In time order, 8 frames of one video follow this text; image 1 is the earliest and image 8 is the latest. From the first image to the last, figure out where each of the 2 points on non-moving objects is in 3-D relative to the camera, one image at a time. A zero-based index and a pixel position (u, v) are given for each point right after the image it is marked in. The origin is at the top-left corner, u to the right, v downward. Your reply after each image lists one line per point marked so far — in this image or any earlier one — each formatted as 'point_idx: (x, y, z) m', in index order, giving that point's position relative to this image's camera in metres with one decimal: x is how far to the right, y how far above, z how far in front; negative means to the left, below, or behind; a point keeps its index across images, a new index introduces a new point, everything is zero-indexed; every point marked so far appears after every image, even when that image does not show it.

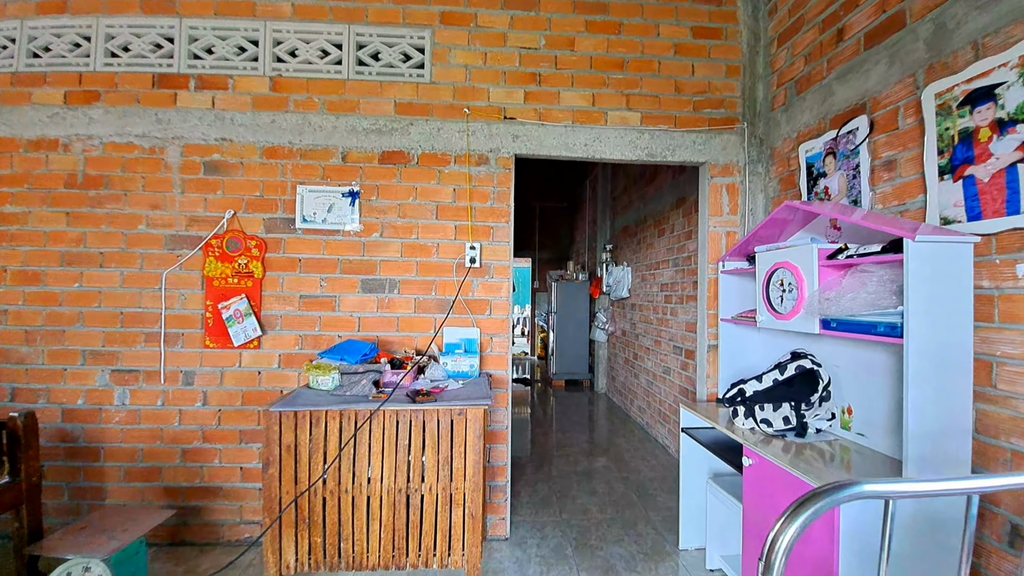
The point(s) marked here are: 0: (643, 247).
0: (+1.2, +0.4, +3.8) m
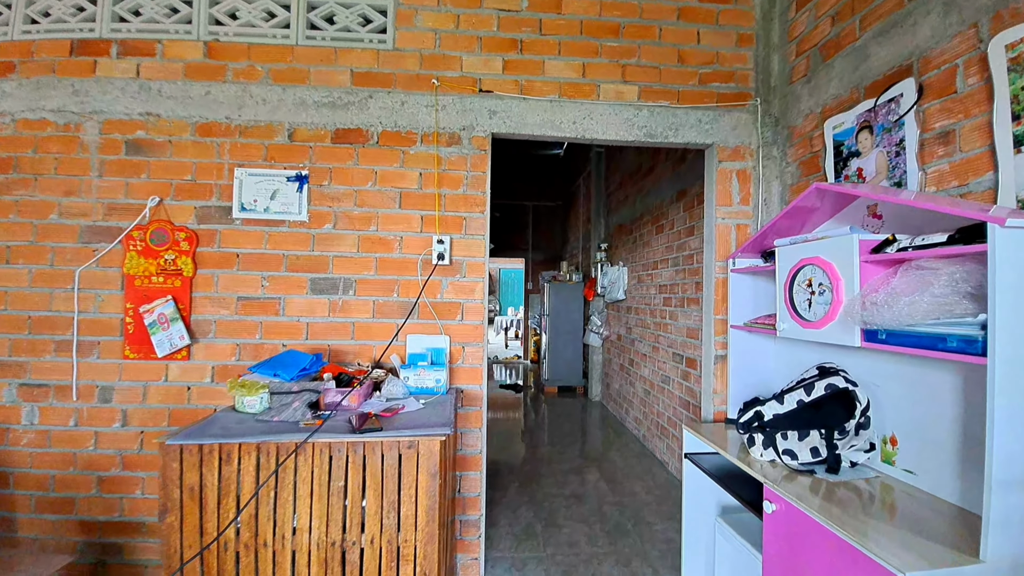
0: (+1.1, +0.3, +3.5) m
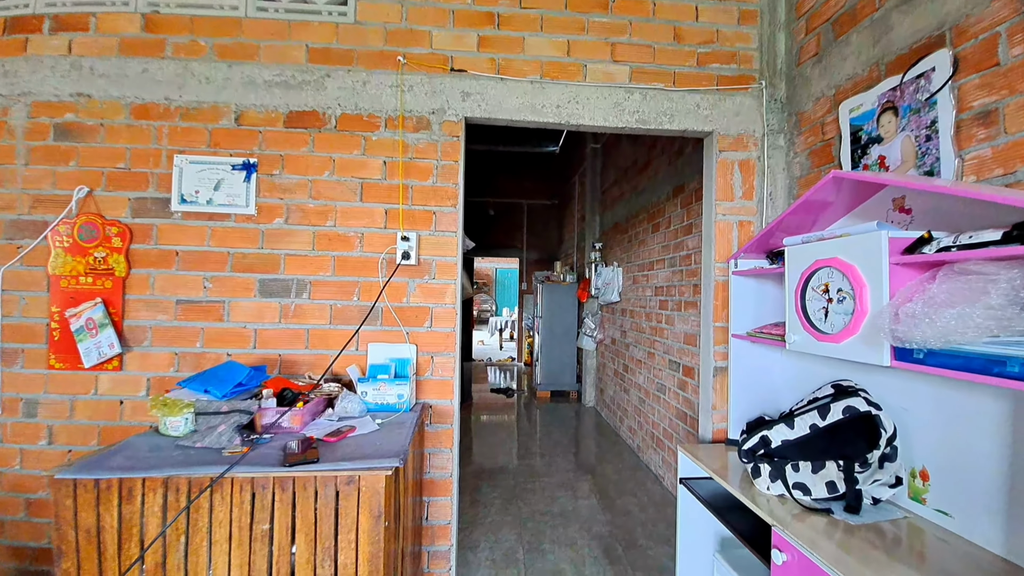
0: (+1.0, +0.3, +3.3) m
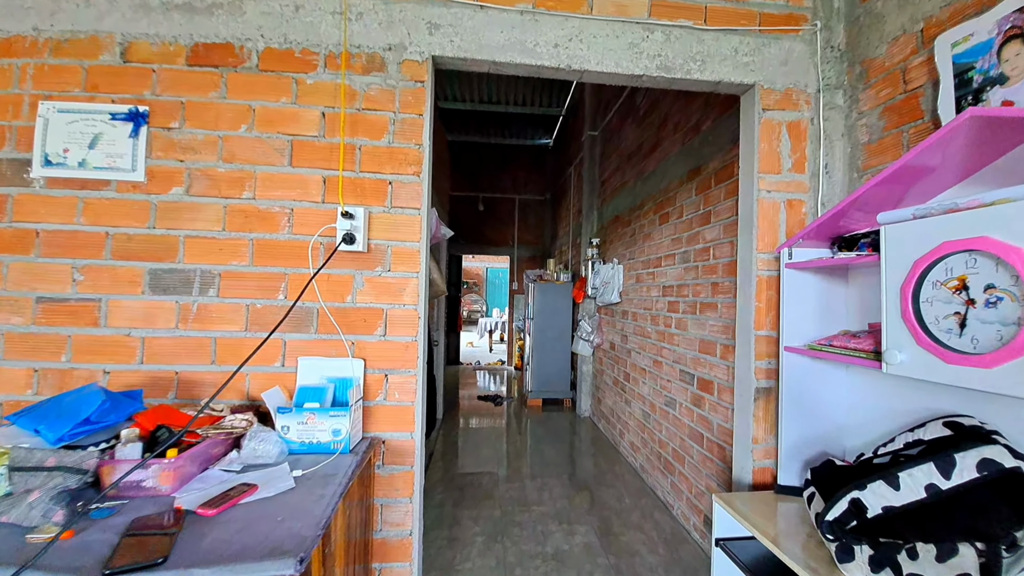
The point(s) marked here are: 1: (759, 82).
0: (+0.9, +0.3, +2.9) m
1: (+0.8, +0.7, +1.3) m
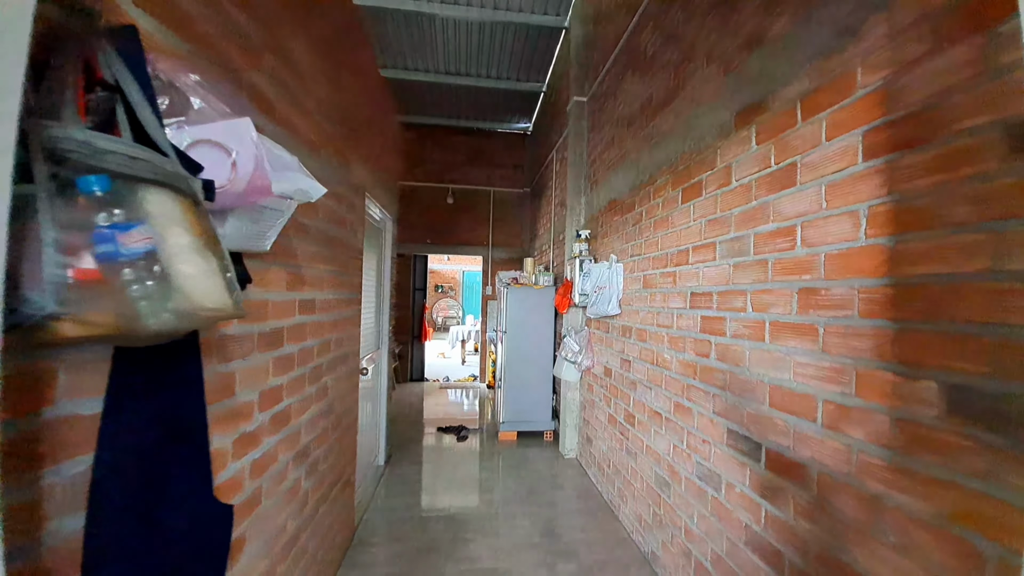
0: (+0.7, +0.3, +2.0) m
1: (+0.6, +0.6, +0.5) m
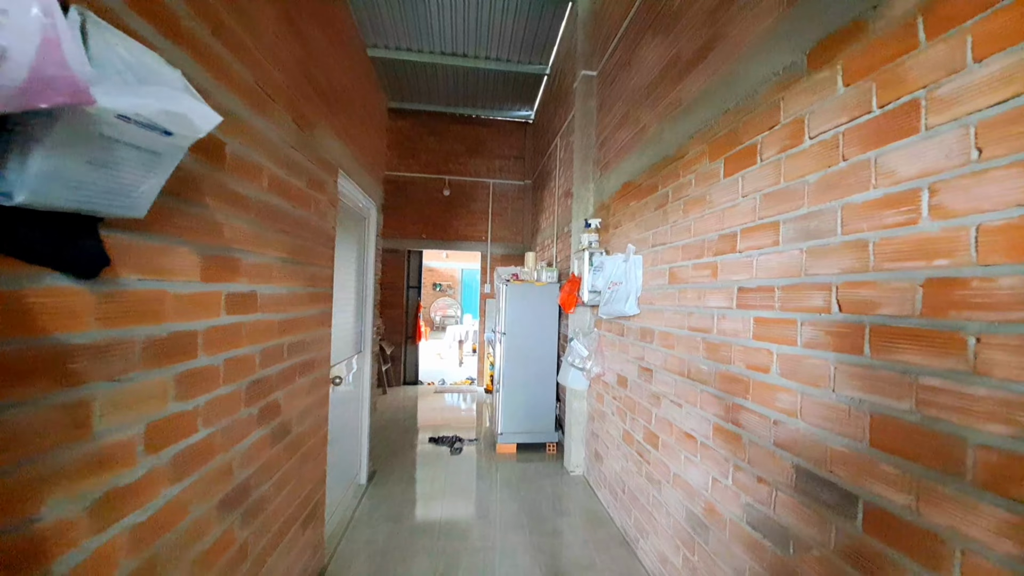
0: (+0.7, +0.3, +1.7) m
1: (+0.7, +0.7, +0.1) m
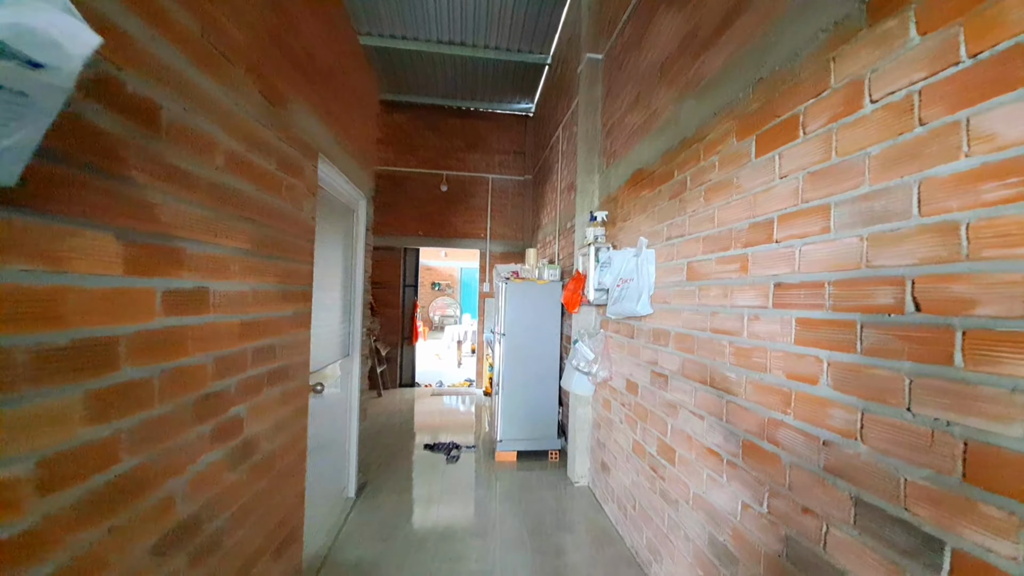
0: (+0.7, +0.3, +1.5) m
1: (+0.7, +0.7, 0.0) m
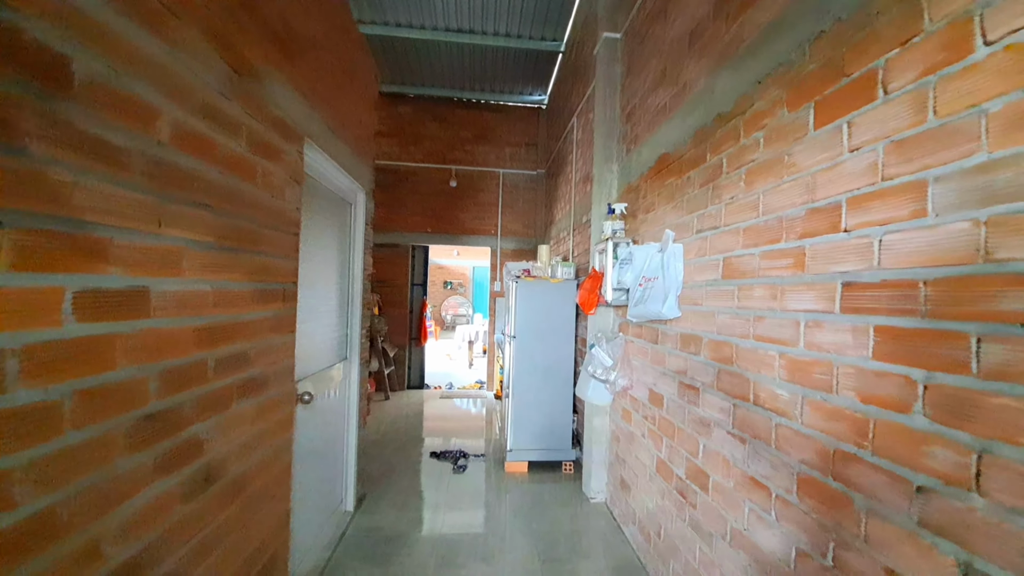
0: (+0.7, +0.3, +1.3) m
1: (+0.6, +0.7, -0.3) m
